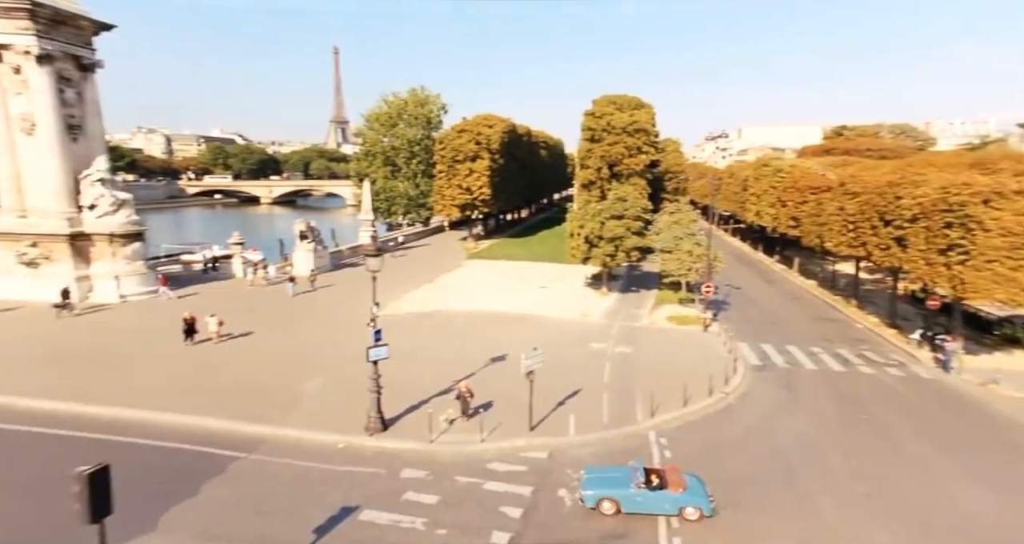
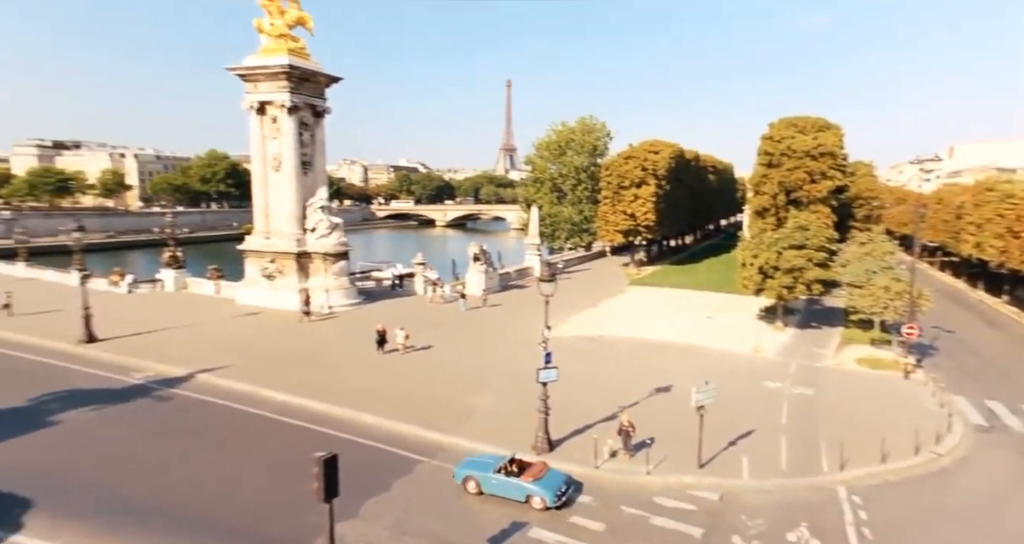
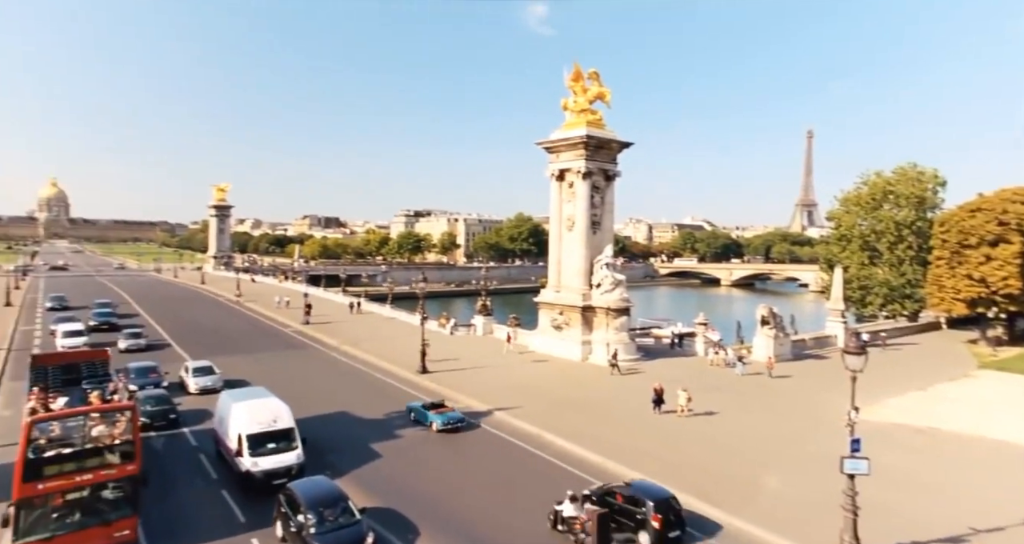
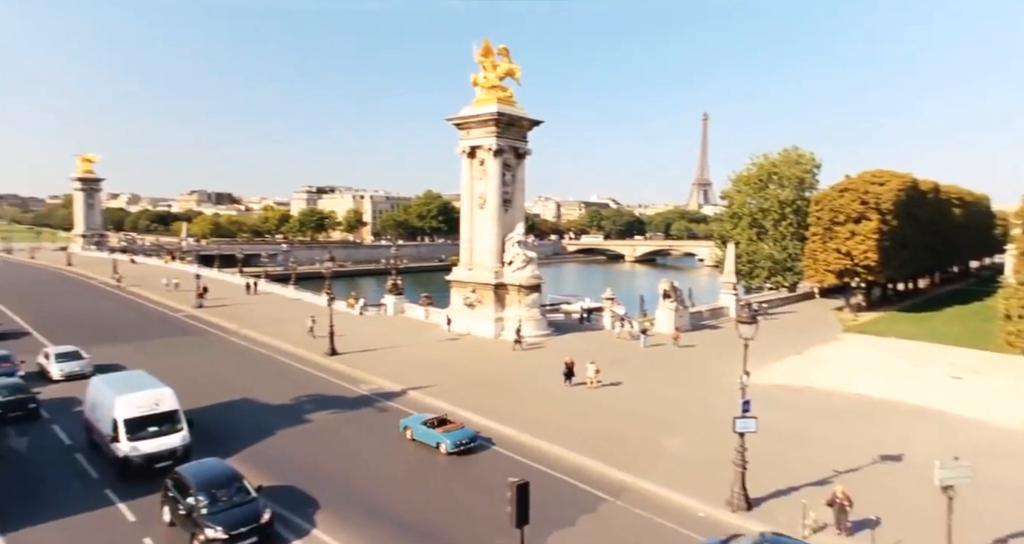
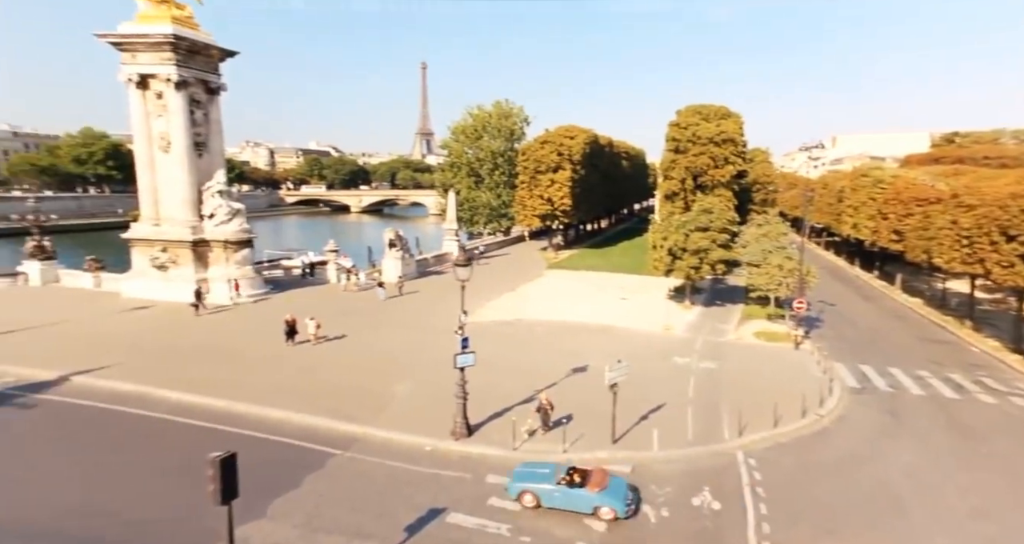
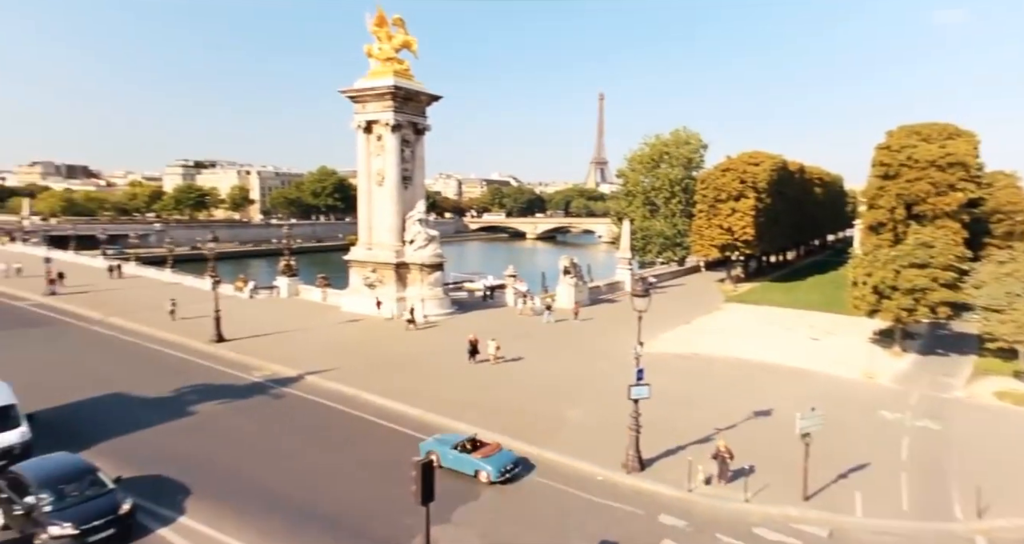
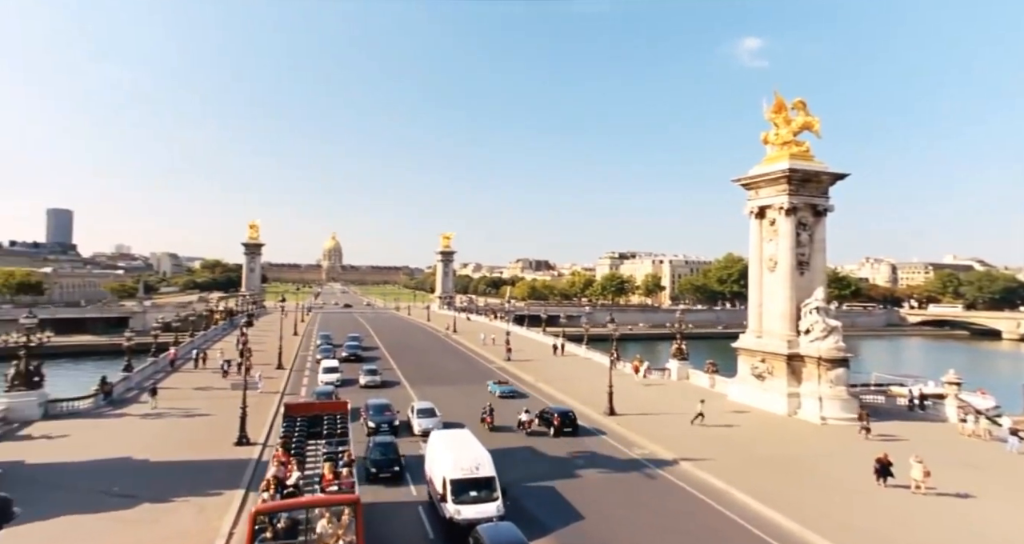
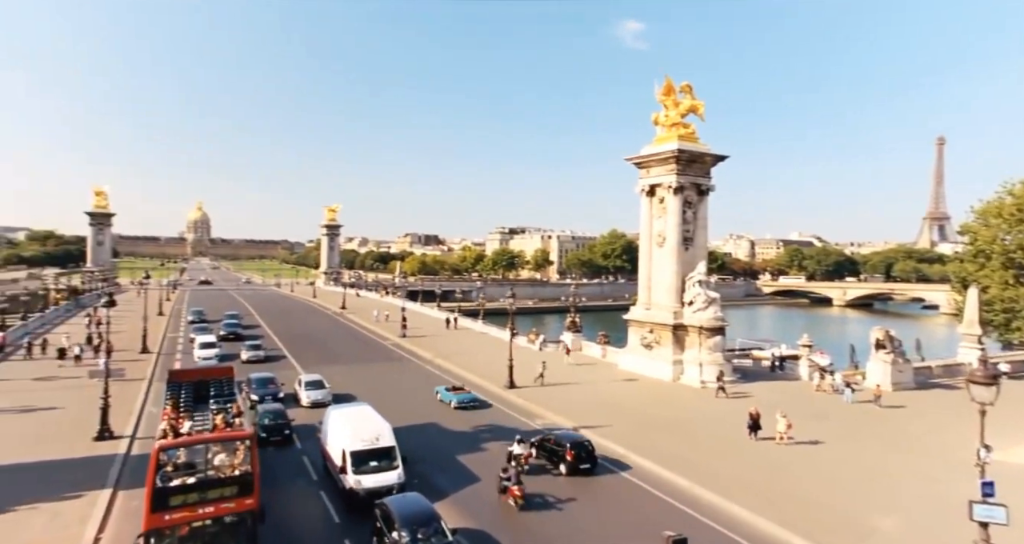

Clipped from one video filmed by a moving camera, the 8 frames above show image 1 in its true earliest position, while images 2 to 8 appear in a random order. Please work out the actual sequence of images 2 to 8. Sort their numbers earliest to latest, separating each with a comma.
5, 2, 6, 4, 3, 8, 7
